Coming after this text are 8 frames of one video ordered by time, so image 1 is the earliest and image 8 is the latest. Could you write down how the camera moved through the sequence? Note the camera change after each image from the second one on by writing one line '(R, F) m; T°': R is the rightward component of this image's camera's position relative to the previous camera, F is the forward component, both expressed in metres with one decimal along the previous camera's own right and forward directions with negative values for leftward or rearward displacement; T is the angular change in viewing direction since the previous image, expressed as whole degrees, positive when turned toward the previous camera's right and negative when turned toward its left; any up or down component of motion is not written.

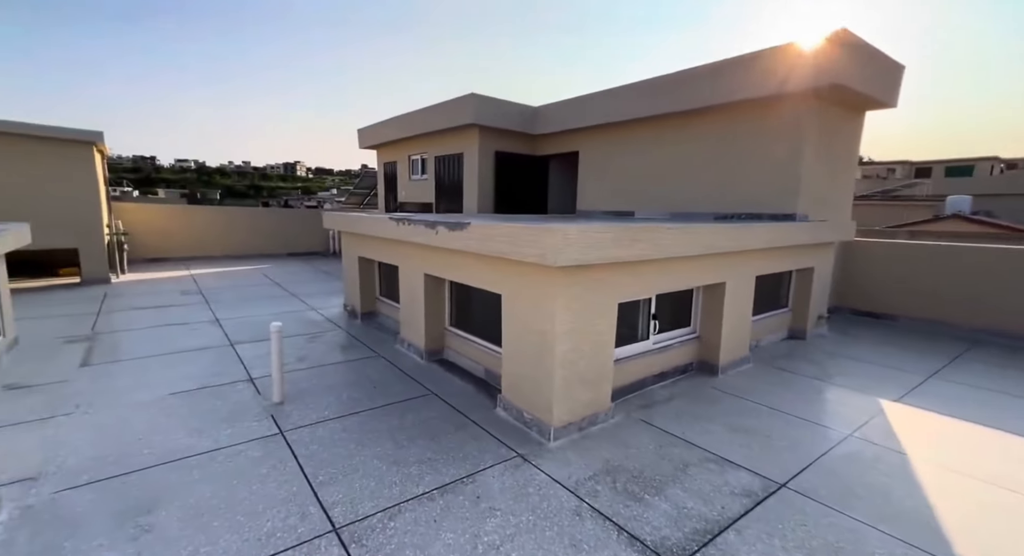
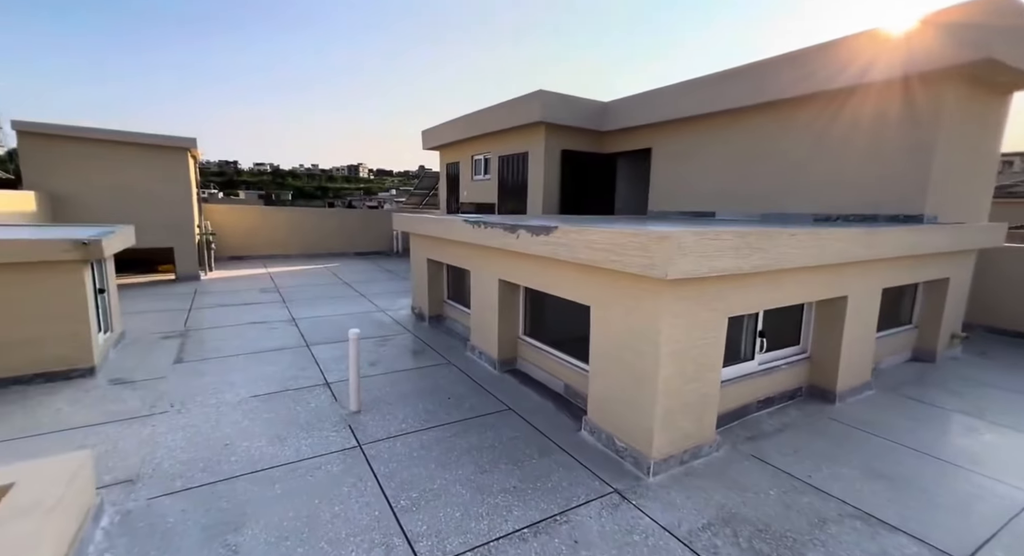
(-0.2, +0.2) m; -7°
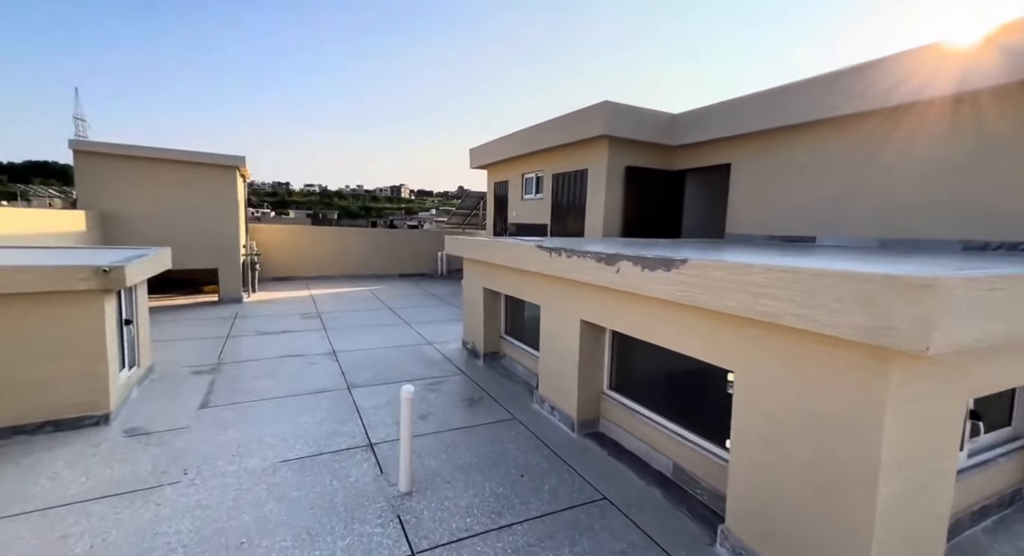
(-0.3, +0.8) m; -5°
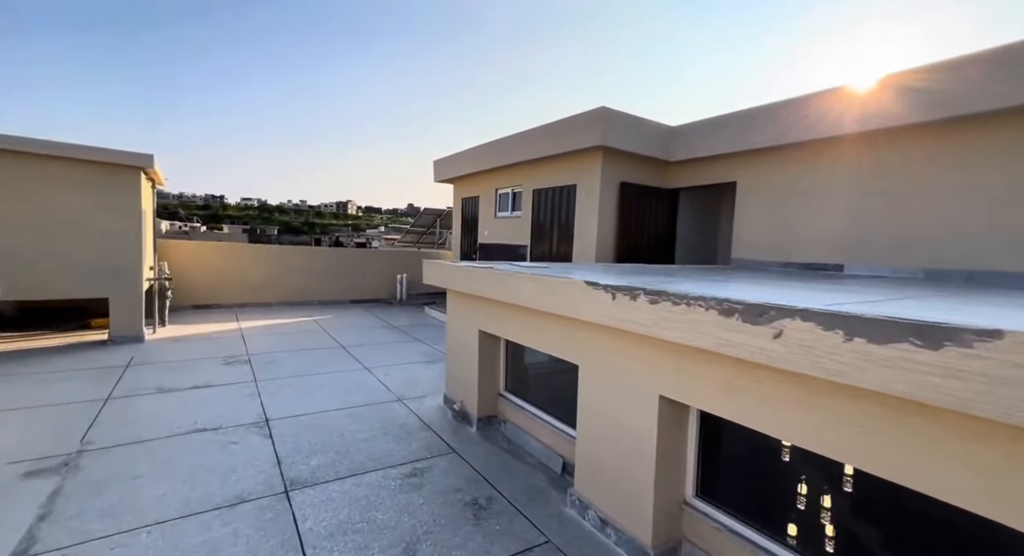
(-0.5, +1.3) m; +6°
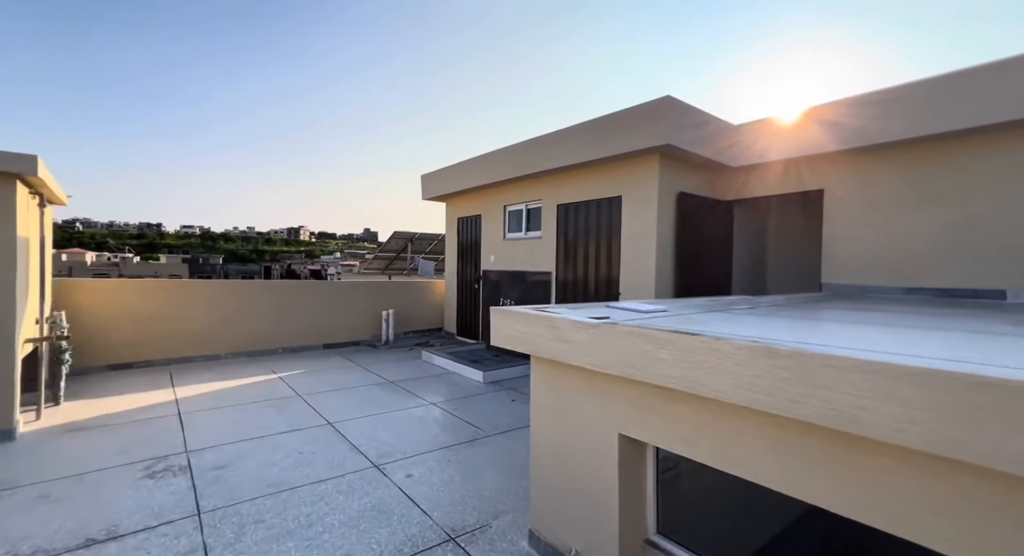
(-1.0, +1.8) m; +5°
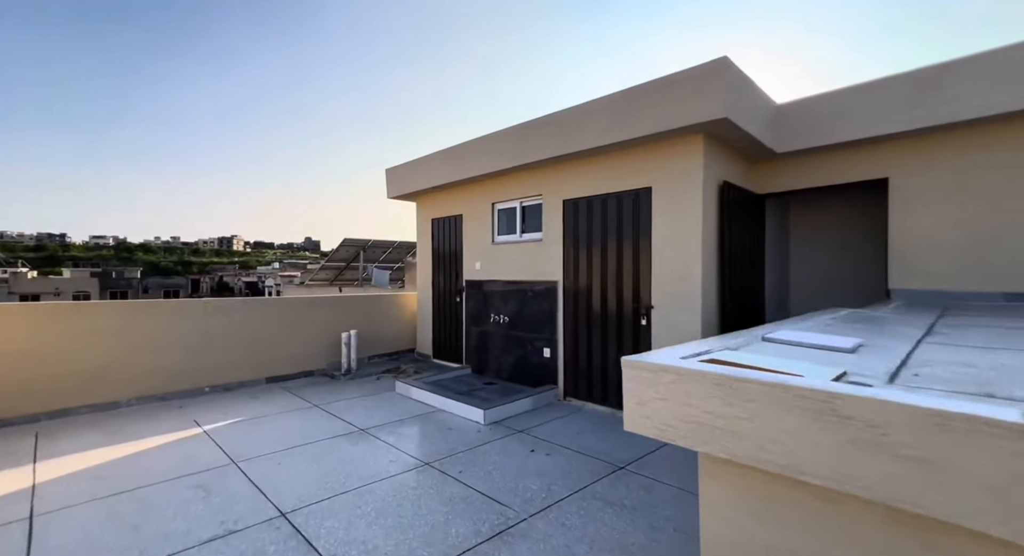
(-0.6, +1.4) m; +6°
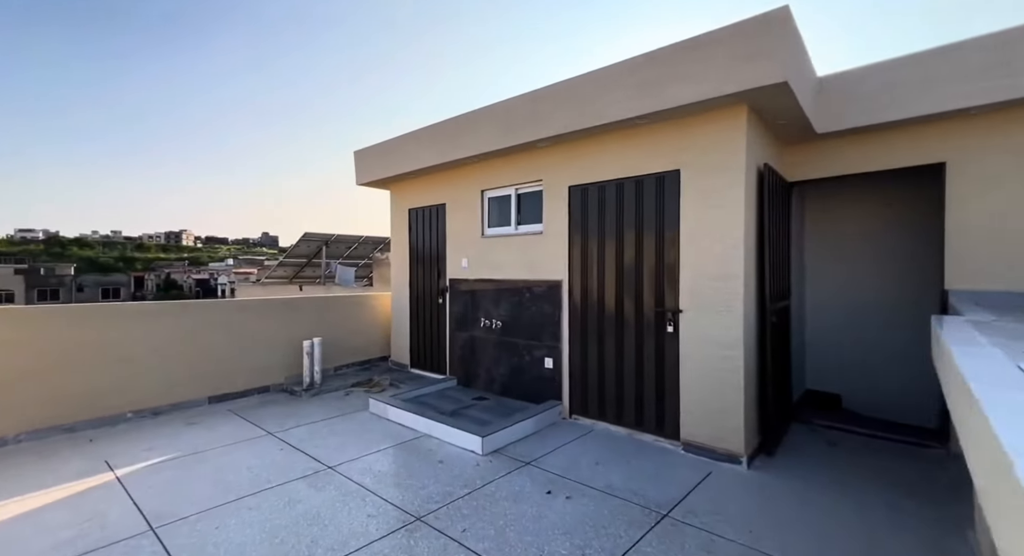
(-0.3, +0.9) m; +4°
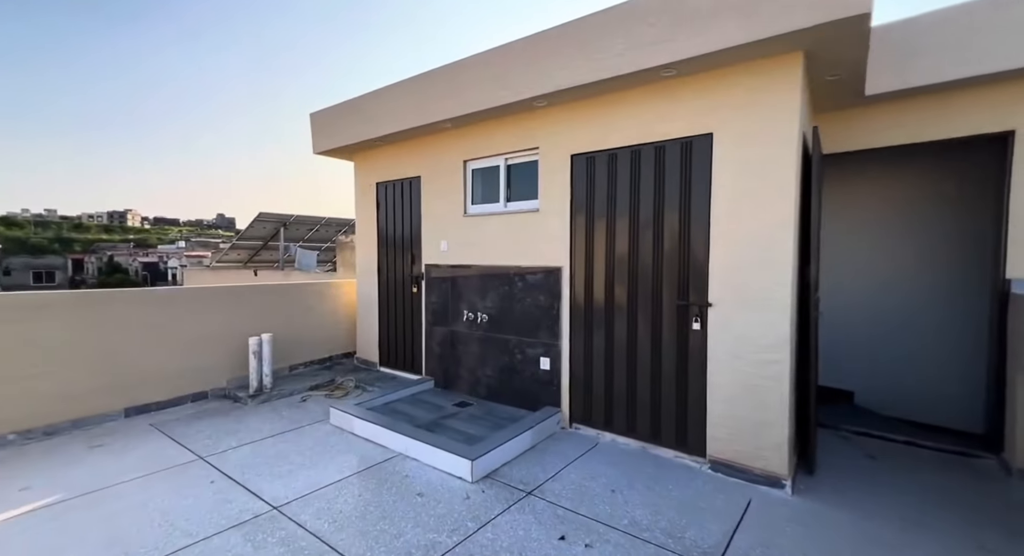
(-0.2, +0.9) m; +4°
